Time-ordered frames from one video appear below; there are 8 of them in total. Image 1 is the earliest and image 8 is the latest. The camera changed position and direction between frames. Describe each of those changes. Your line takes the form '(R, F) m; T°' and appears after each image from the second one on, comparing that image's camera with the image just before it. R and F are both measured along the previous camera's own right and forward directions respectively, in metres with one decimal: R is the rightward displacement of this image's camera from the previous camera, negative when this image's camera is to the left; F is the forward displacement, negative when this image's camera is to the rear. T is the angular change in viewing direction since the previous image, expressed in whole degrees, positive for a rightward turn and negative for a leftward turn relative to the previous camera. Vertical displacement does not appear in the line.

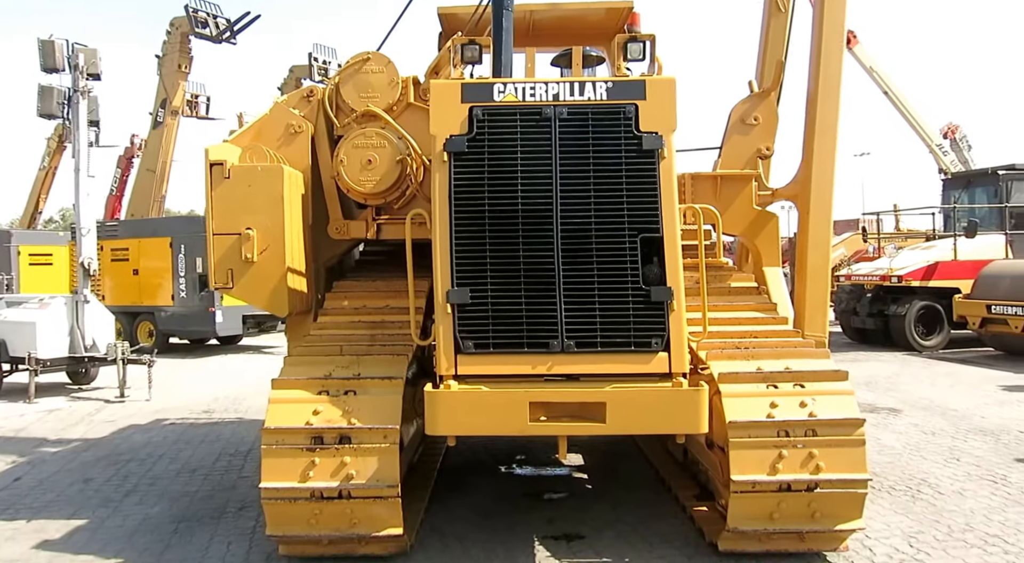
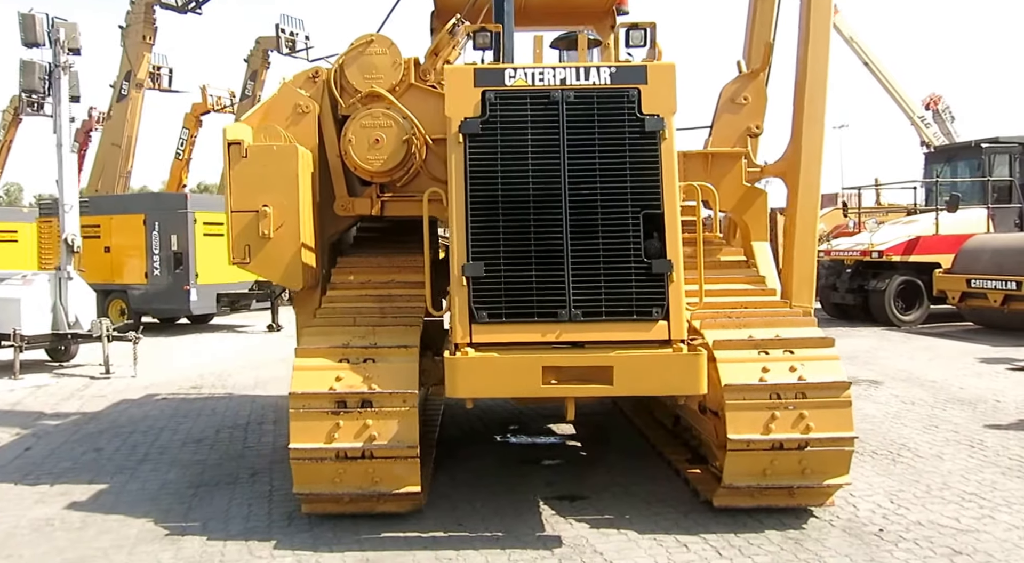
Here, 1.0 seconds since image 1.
(-0.3, -0.3) m; +3°
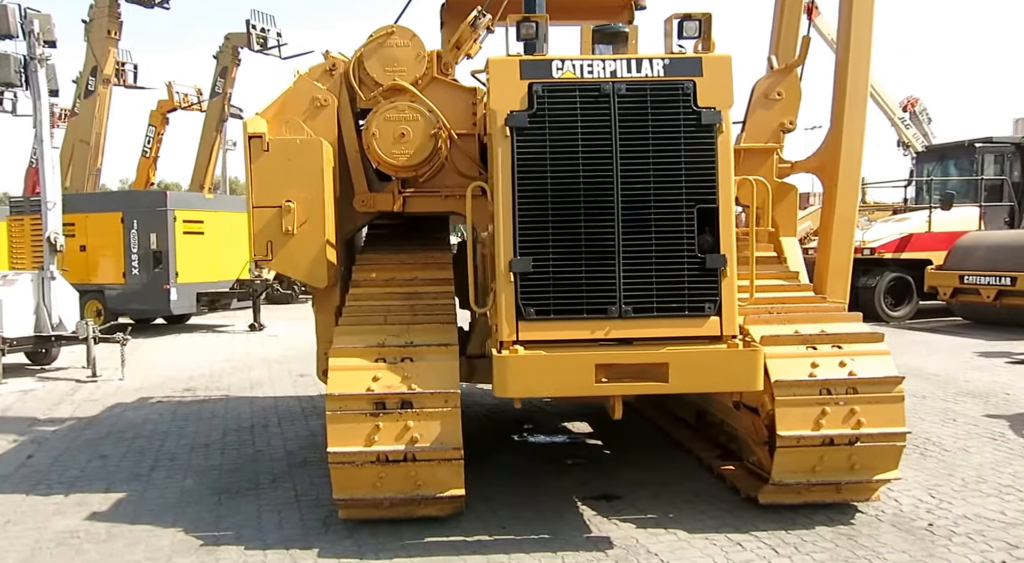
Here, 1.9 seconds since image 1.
(-0.4, +0.1) m; +2°
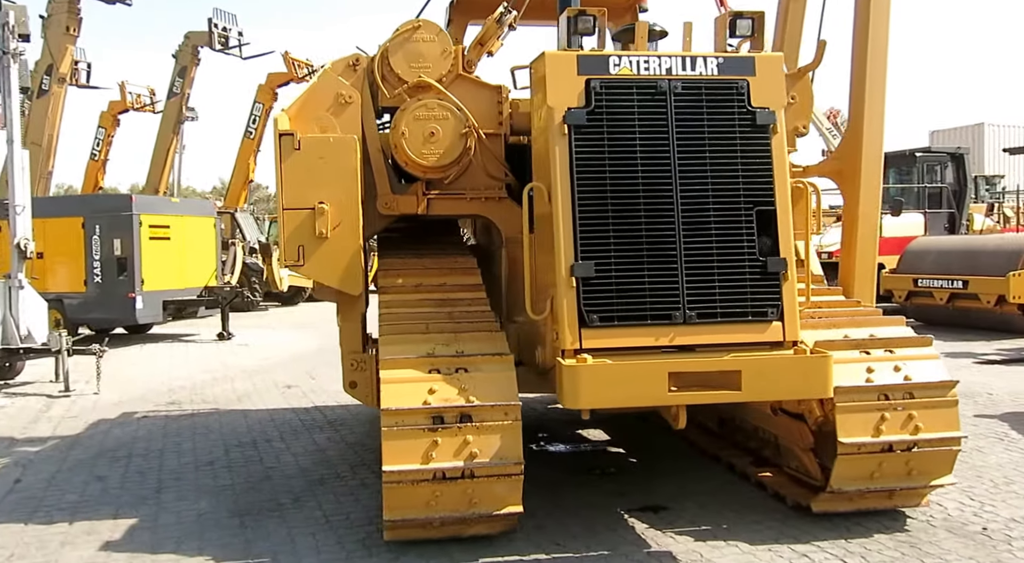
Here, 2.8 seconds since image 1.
(-0.5, +0.2) m; +4°
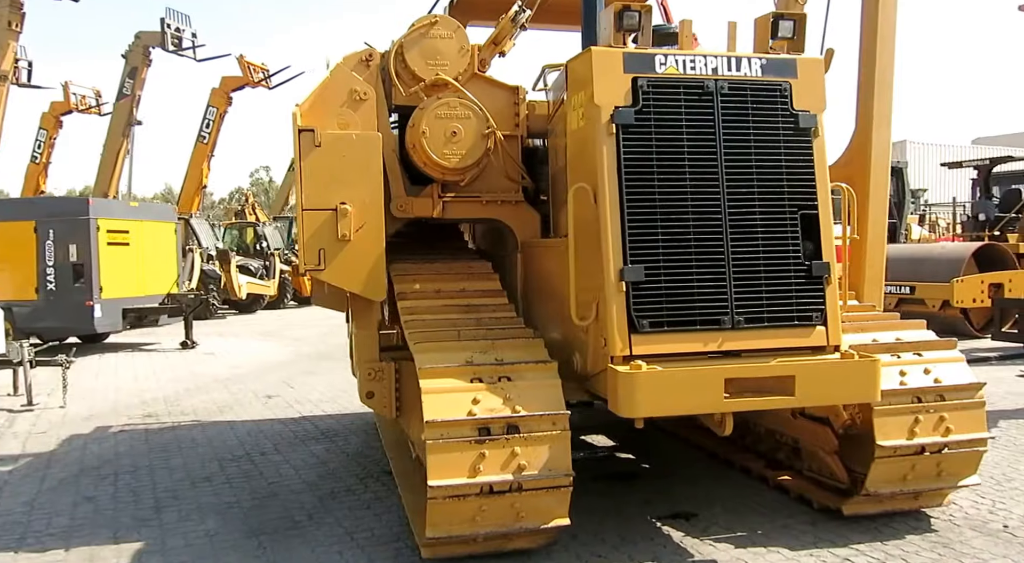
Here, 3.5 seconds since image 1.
(-0.5, +0.2) m; +4°
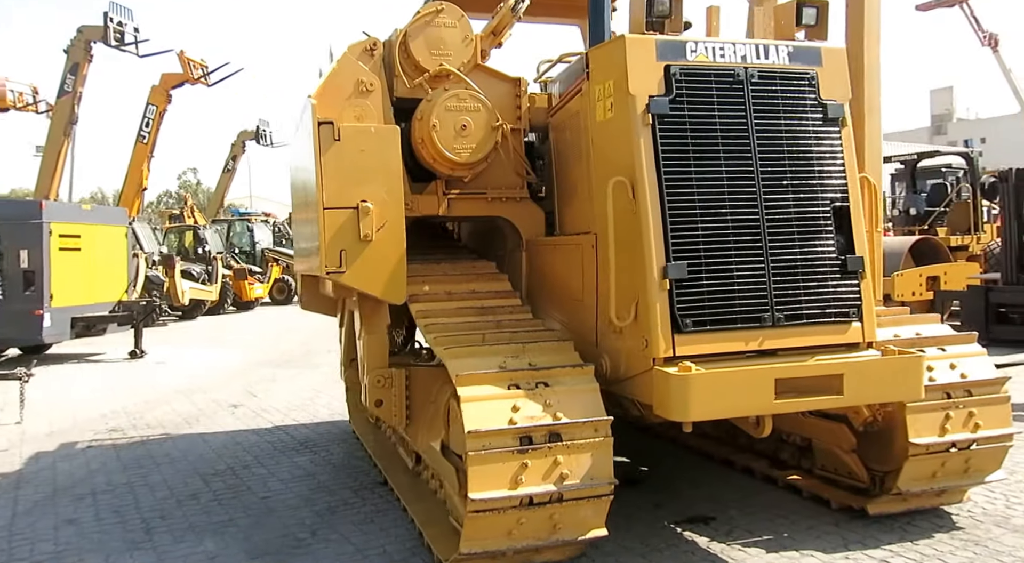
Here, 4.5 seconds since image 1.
(-0.4, +0.2) m; +4°
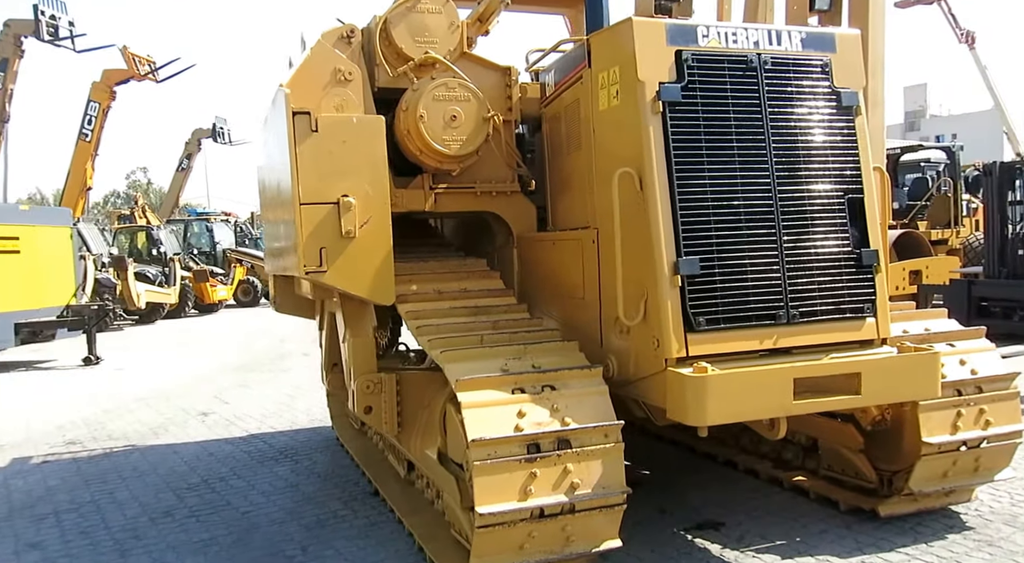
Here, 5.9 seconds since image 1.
(-0.1, +0.2) m; +2°
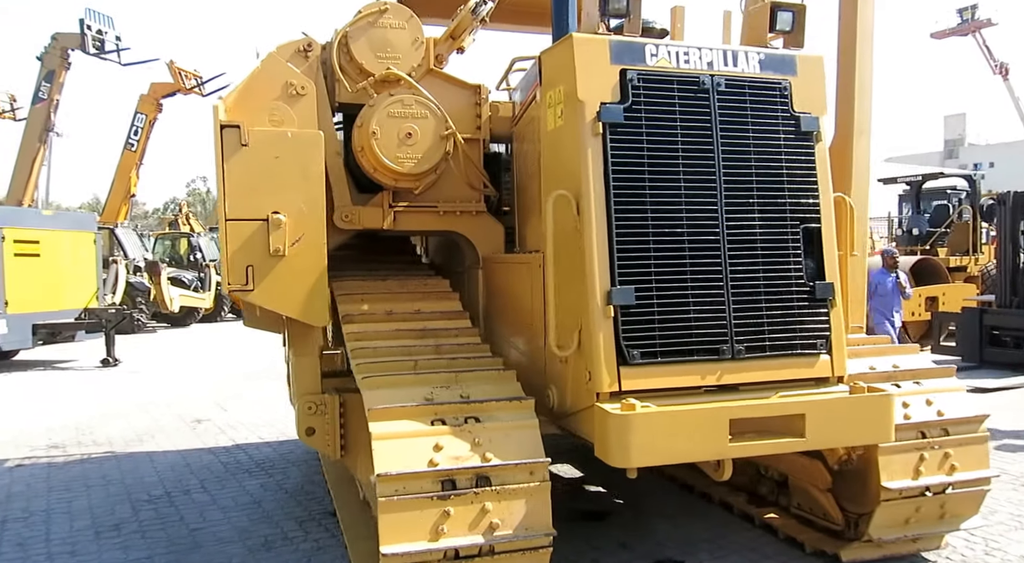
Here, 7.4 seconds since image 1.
(+0.4, +0.1) m; -2°
